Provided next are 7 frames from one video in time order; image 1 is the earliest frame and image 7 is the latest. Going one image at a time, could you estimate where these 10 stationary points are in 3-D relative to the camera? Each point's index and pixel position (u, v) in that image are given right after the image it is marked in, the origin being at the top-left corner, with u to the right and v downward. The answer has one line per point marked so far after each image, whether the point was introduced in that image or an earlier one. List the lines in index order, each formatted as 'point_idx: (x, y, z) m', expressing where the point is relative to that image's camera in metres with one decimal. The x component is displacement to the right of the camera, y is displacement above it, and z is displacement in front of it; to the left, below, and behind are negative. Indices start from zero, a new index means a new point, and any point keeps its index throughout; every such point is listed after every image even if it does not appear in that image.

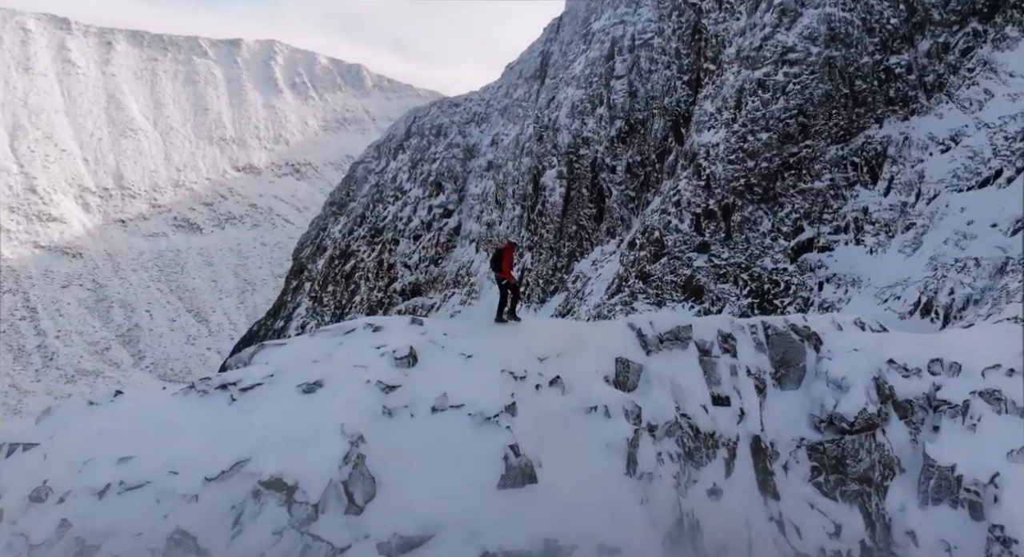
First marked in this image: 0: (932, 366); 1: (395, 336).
0: (+7.0, -1.5, +10.7) m
1: (-1.4, -0.6, +7.2) m
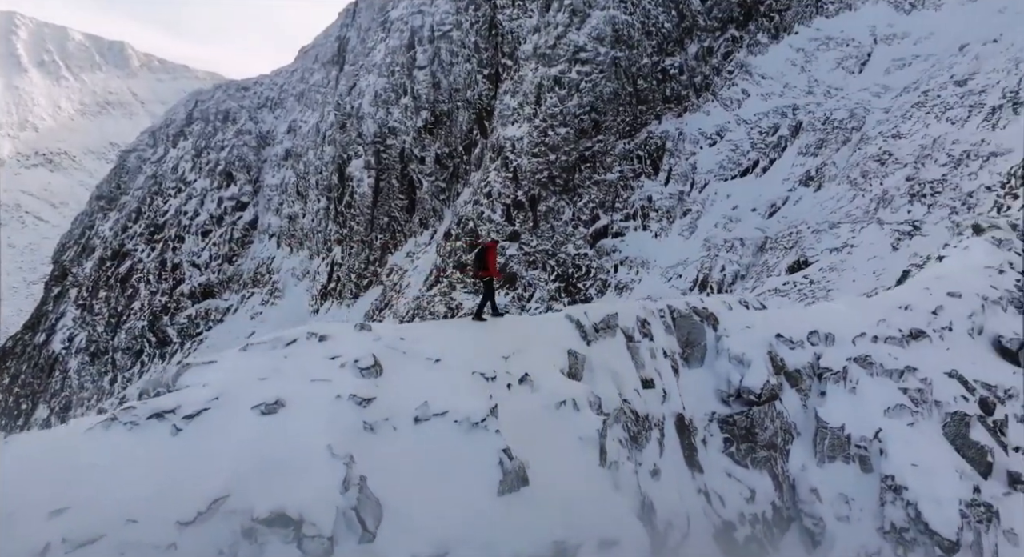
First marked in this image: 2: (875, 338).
0: (+5.6, -1.1, +12.0) m
1: (-1.8, -0.7, +6.7) m
2: (+6.8, -1.1, +11.9) m
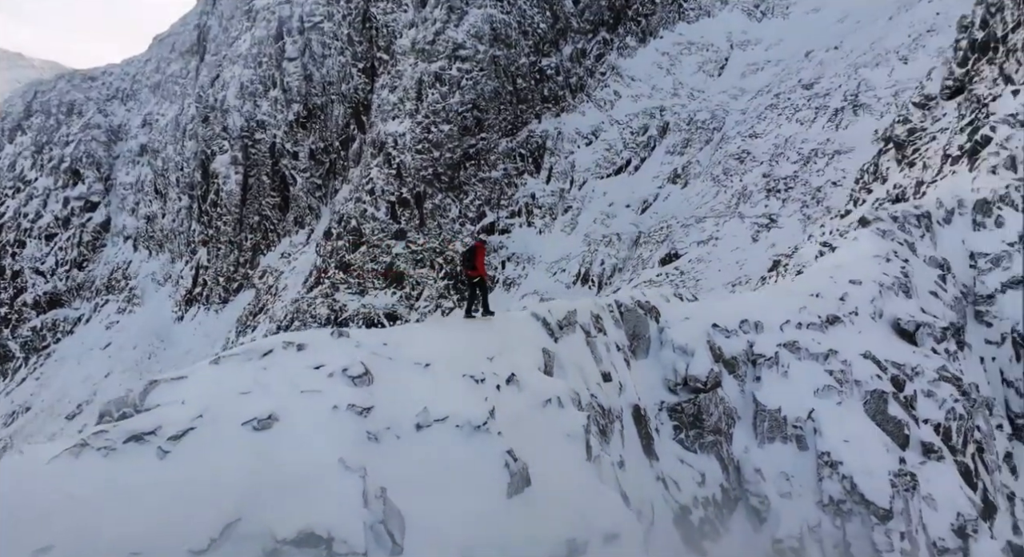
0: (+4.7, -1.0, +12.7) m
1: (-1.9, -0.7, +6.5) m
2: (+5.8, -0.9, +12.8) m
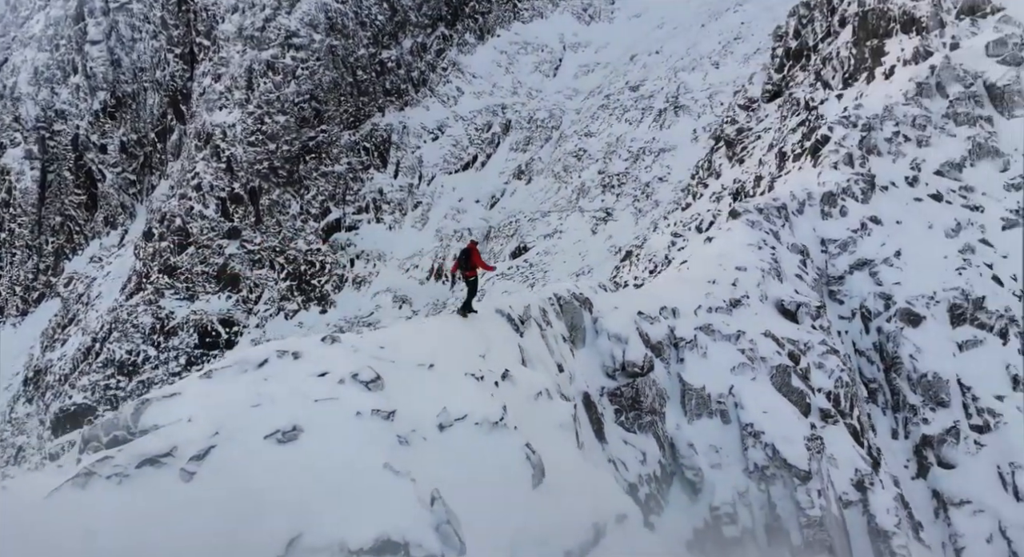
0: (+3.4, -0.8, +13.7) m
1: (-1.9, -0.8, +6.3) m
2: (+4.5, -0.7, +14.0) m
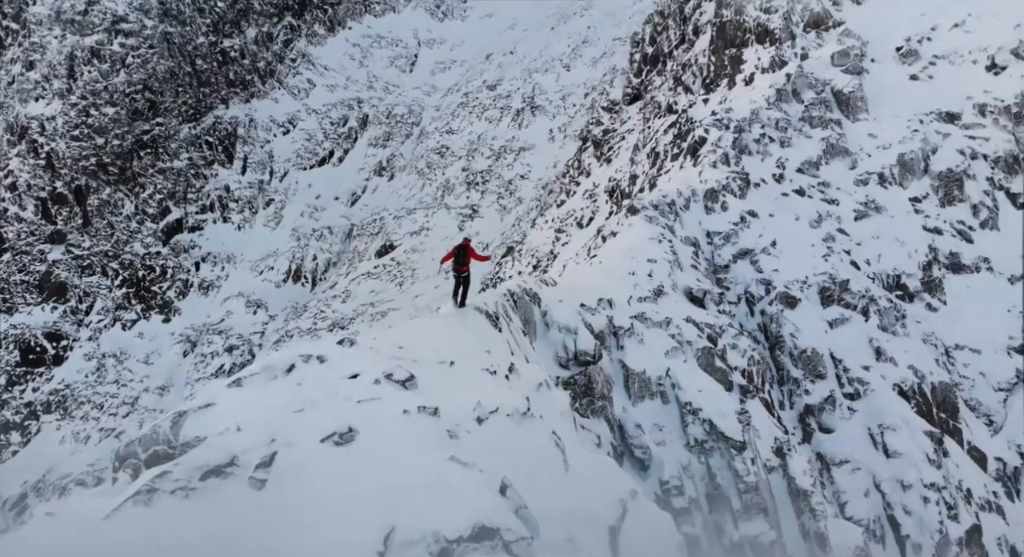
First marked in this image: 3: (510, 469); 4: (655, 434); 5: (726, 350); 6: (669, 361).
0: (+2.2, -0.6, +14.6) m
1: (-1.7, -0.8, +6.4) m
2: (+3.2, -0.5, +15.0) m
3: (-0.1, -1.7, +5.4) m
4: (+3.0, -3.2, +12.7) m
5: (+5.2, -1.7, +15.0) m
6: (+3.6, -1.9, +13.9) m
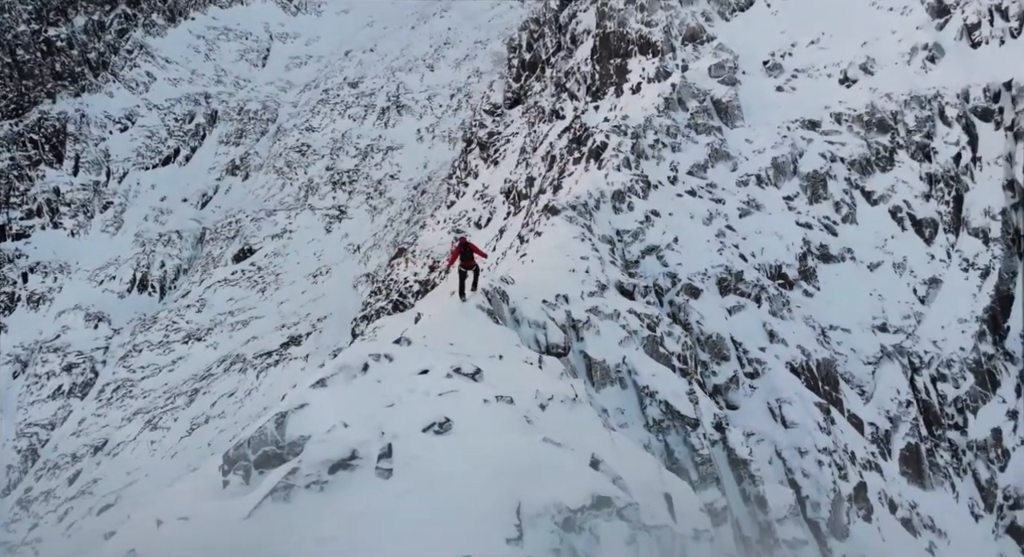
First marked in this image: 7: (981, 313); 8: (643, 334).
0: (+1.3, -0.5, +15.4) m
1: (-1.2, -0.8, +6.7) m
2: (+2.2, -0.4, +16.1) m
3: (+0.7, -1.6, +6.0) m
4: (+2.4, -3.1, +13.8) m
5: (+4.2, -1.6, +16.4) m
6: (+2.8, -1.7, +15.0) m
7: (+14.8, -1.1, +19.9) m
8: (+3.5, -1.4, +15.8) m
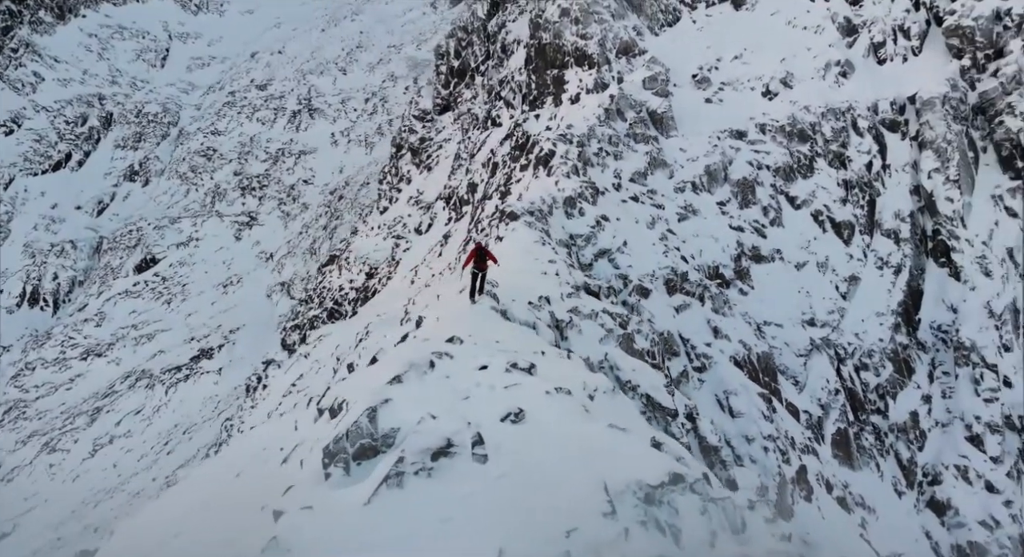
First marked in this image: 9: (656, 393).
0: (+0.9, -0.6, +16.2) m
1: (-0.6, -0.8, +7.2) m
2: (+1.7, -0.4, +16.9) m
3: (+1.3, -1.6, +6.7) m
4: (+2.3, -3.1, +14.6) m
5: (+3.7, -1.6, +17.4) m
6: (+2.4, -1.8, +15.9) m
7: (+13.9, -1.0, +22.1) m
8: (+3.0, -1.4, +16.7) m
9: (+3.5, -2.8, +15.3) m
